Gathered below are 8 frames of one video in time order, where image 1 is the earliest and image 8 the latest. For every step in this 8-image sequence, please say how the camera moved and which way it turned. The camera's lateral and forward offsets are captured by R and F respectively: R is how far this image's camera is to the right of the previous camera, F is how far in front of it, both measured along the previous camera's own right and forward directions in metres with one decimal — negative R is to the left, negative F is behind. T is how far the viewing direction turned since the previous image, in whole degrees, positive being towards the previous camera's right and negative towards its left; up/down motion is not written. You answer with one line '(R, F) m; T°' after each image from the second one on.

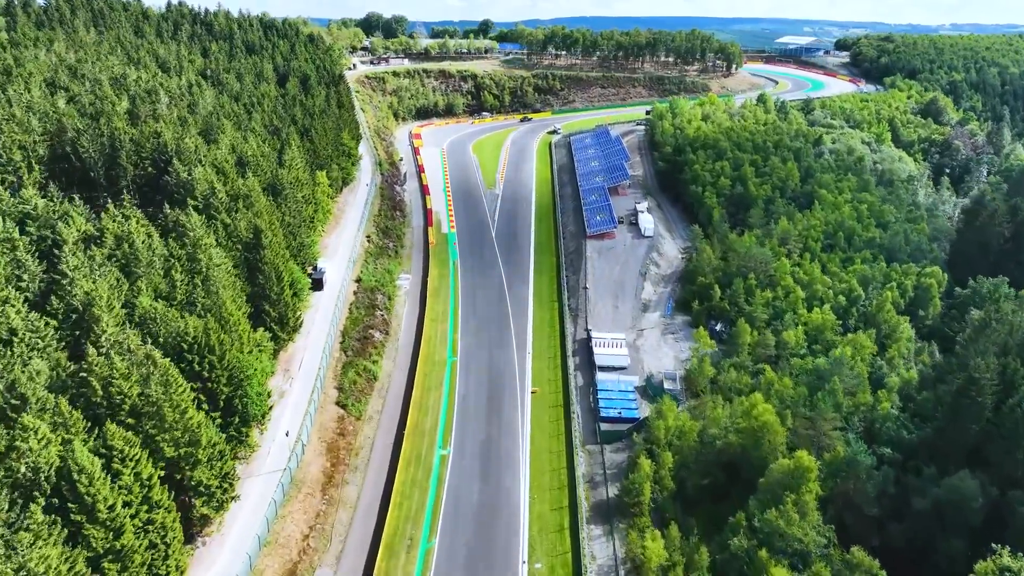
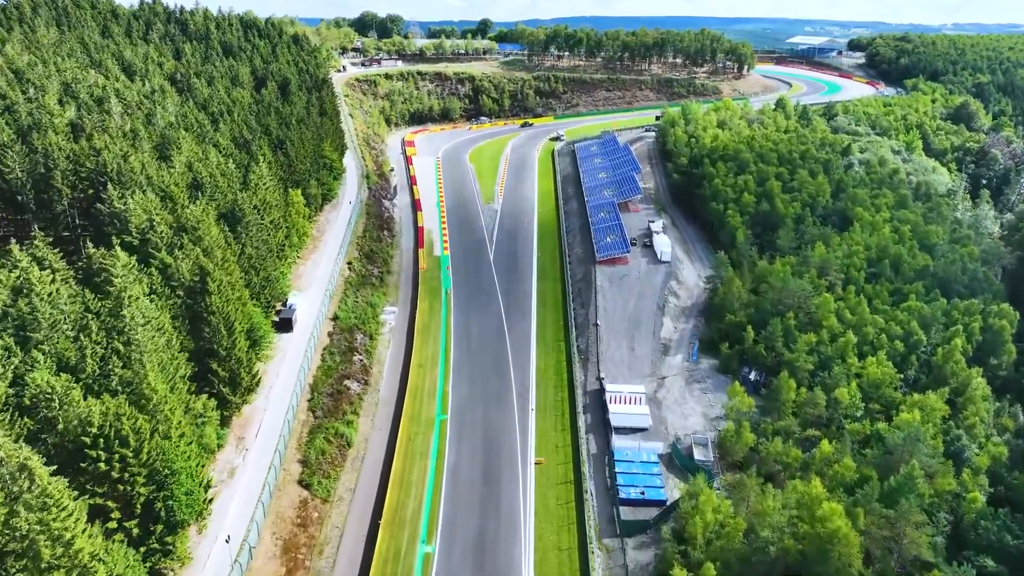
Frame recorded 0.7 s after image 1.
(0.0, +6.7) m; 0°
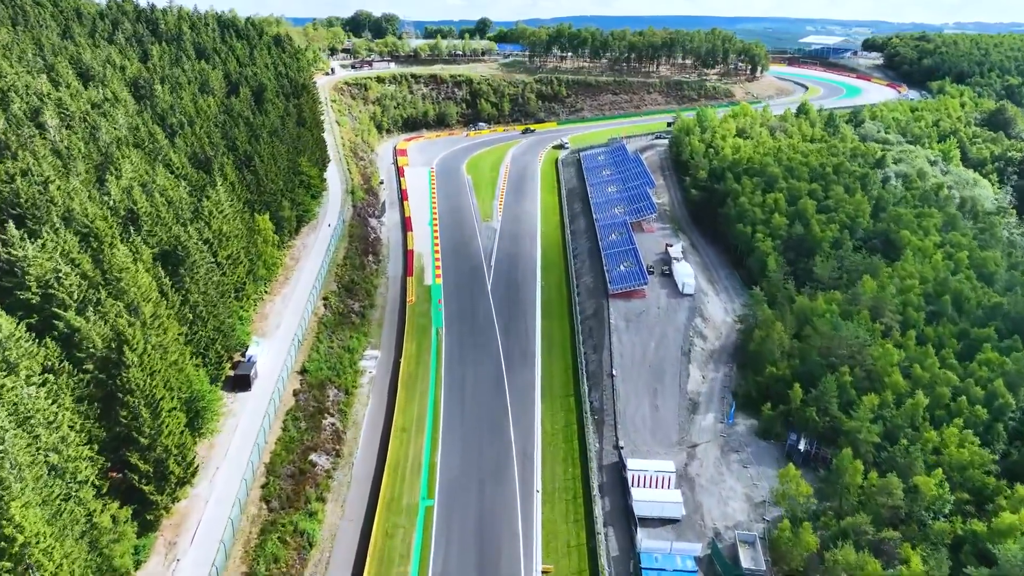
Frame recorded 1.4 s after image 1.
(0.0, +6.8) m; 0°
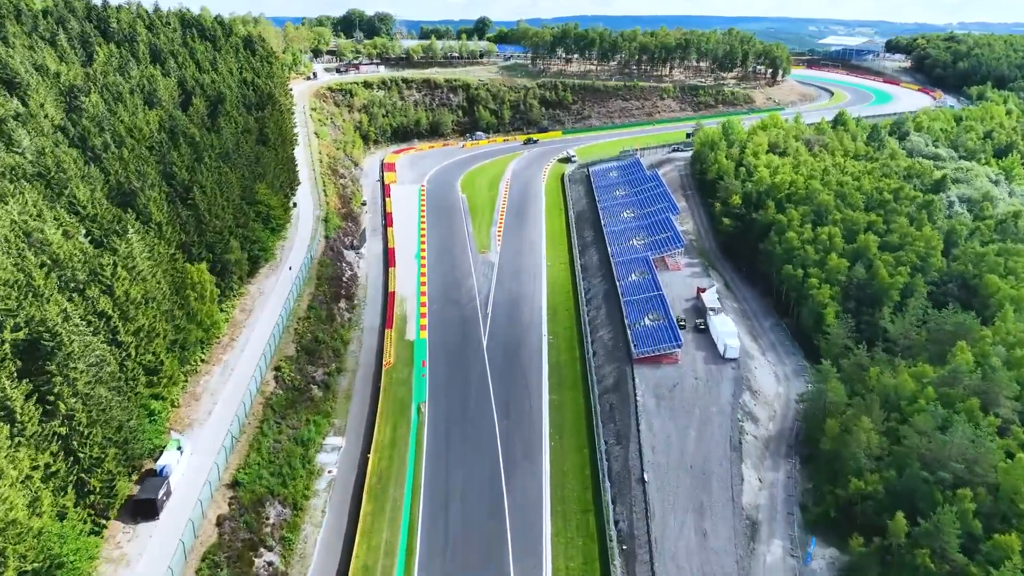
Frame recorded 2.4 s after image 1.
(0.0, +9.2) m; 0°
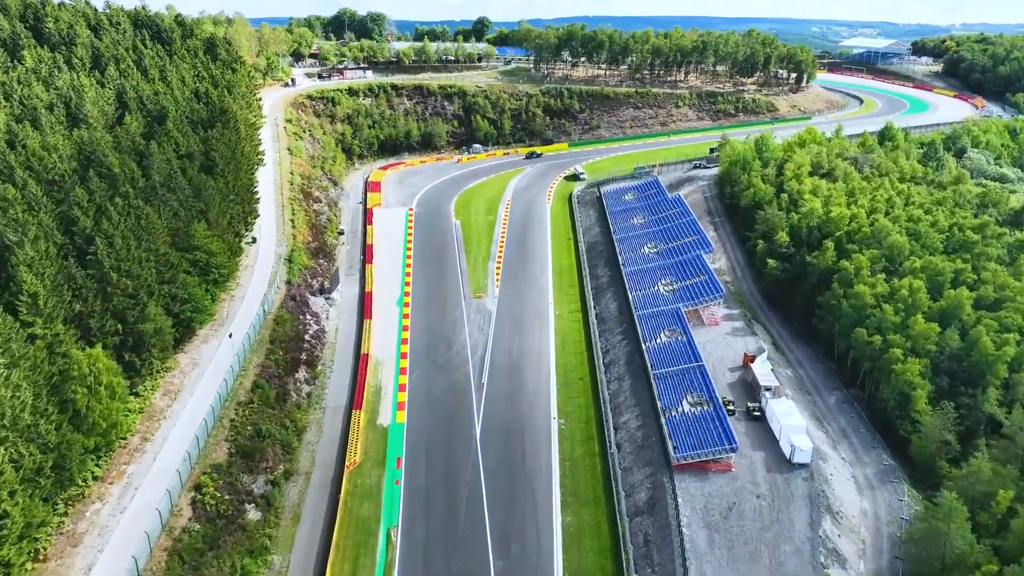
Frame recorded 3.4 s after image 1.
(0.0, +9.0) m; 0°
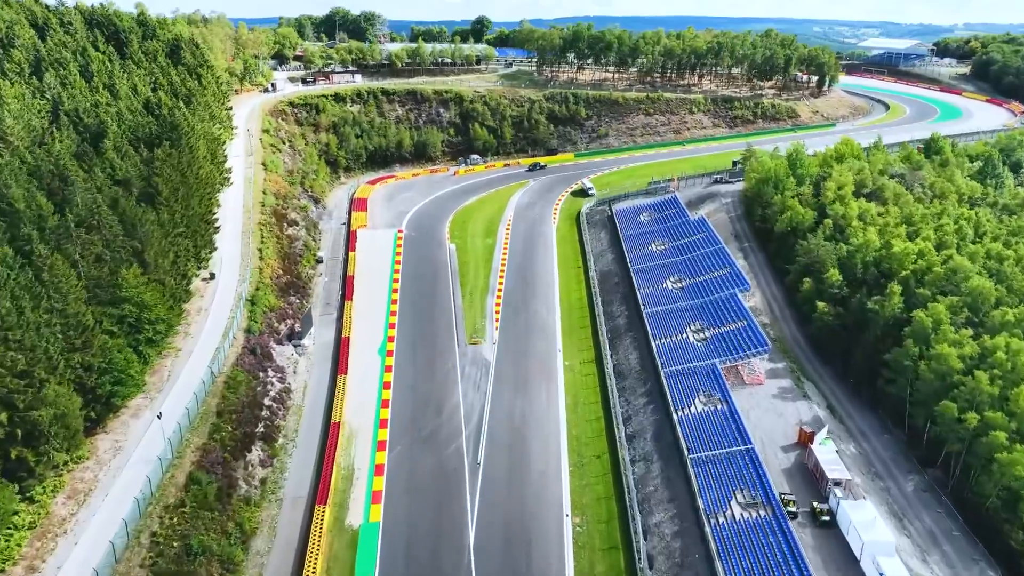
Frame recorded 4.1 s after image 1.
(-0.1, +6.9) m; 0°
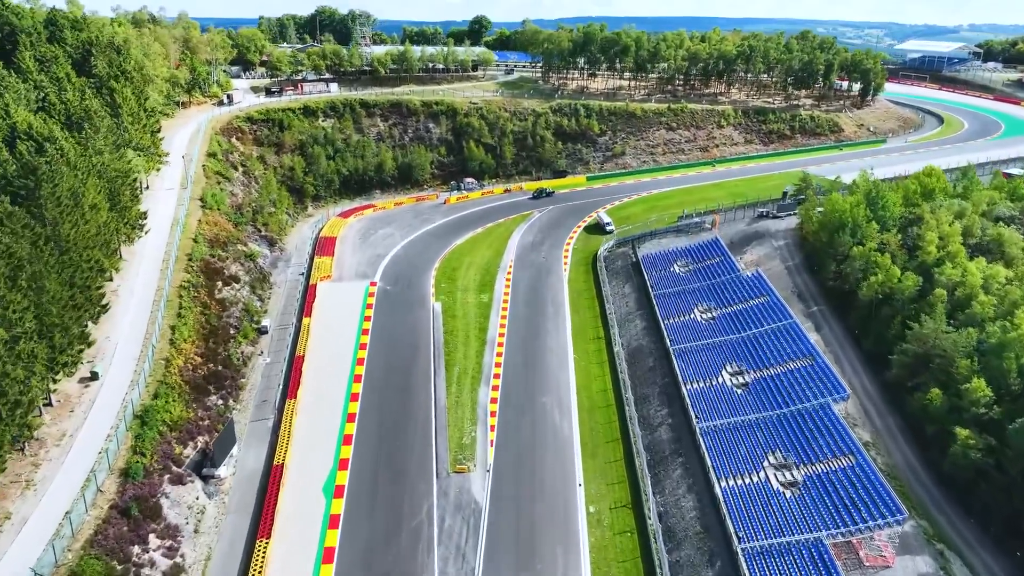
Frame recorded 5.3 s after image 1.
(0.0, +11.5) m; 0°
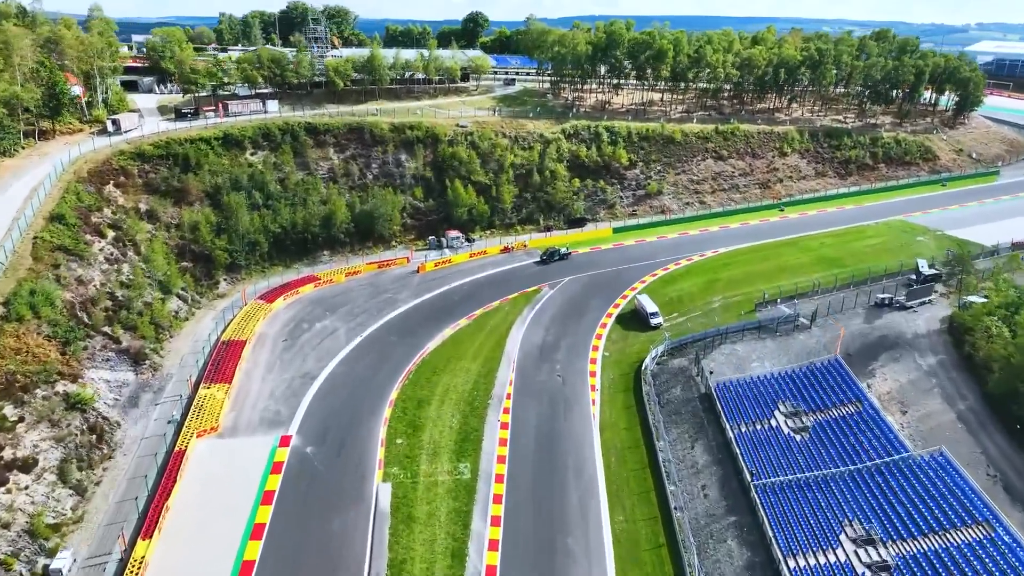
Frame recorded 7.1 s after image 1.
(+0.2, +17.6) m; 0°
